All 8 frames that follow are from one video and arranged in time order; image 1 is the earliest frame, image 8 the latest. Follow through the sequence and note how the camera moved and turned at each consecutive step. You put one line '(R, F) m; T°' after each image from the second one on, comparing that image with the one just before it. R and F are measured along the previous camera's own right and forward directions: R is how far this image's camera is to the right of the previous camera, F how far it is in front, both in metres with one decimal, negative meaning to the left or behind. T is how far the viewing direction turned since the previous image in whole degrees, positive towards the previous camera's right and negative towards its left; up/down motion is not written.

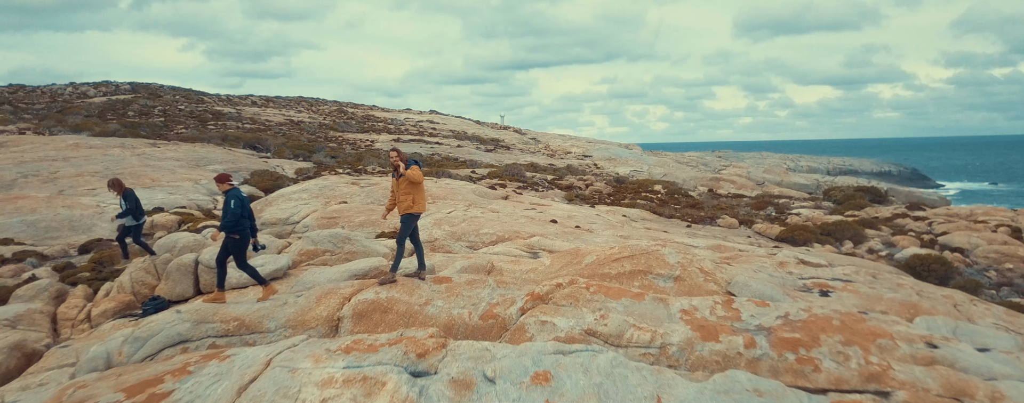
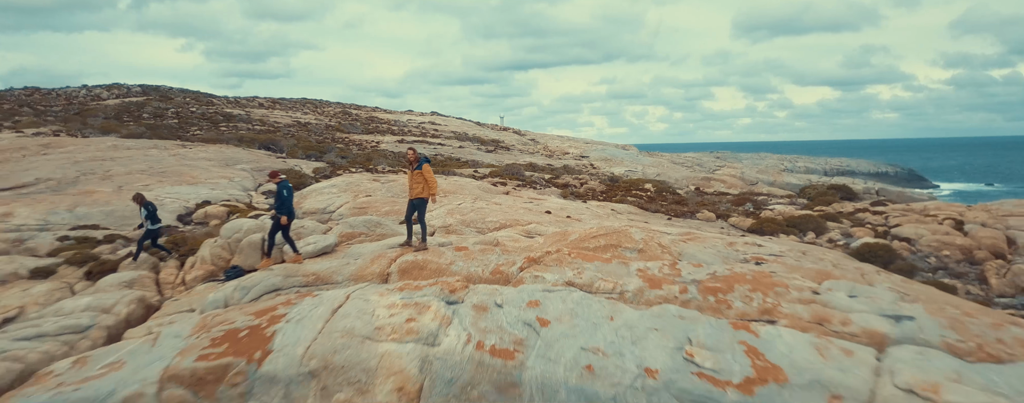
(0.0, -1.1) m; 0°
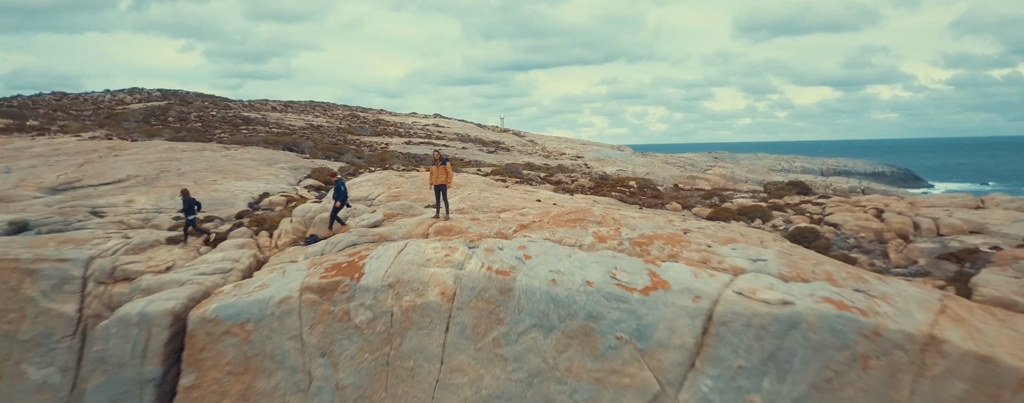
(+0.1, -2.1) m; 0°
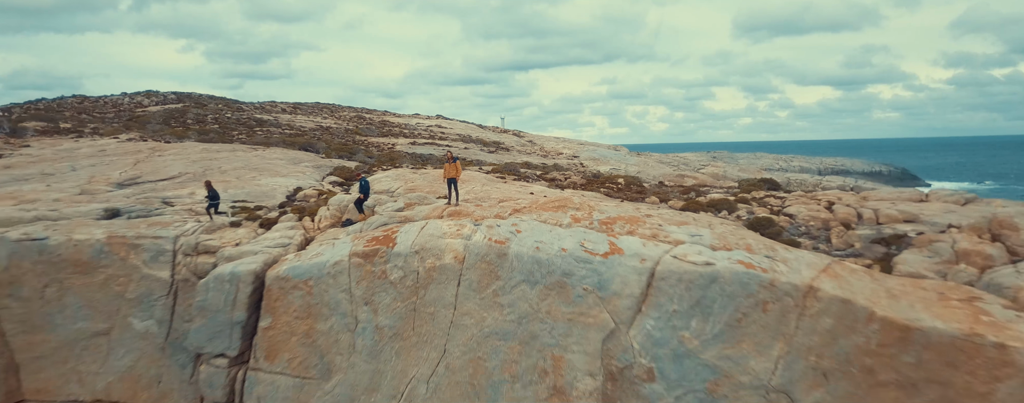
(+0.1, -1.7) m; 0°
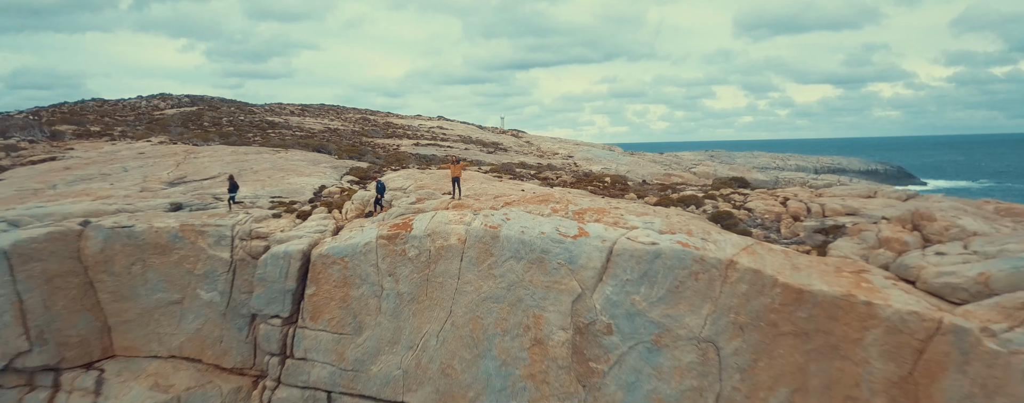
(+0.2, -1.9) m; 0°
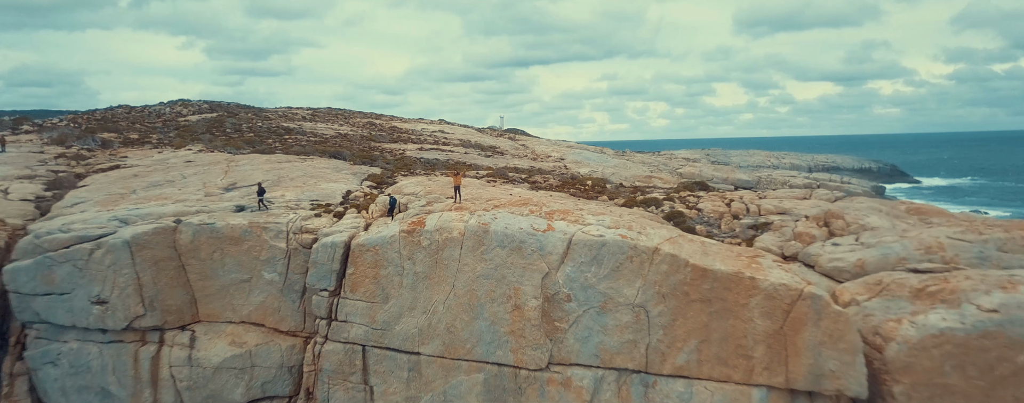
(+0.4, -3.1) m; 0°
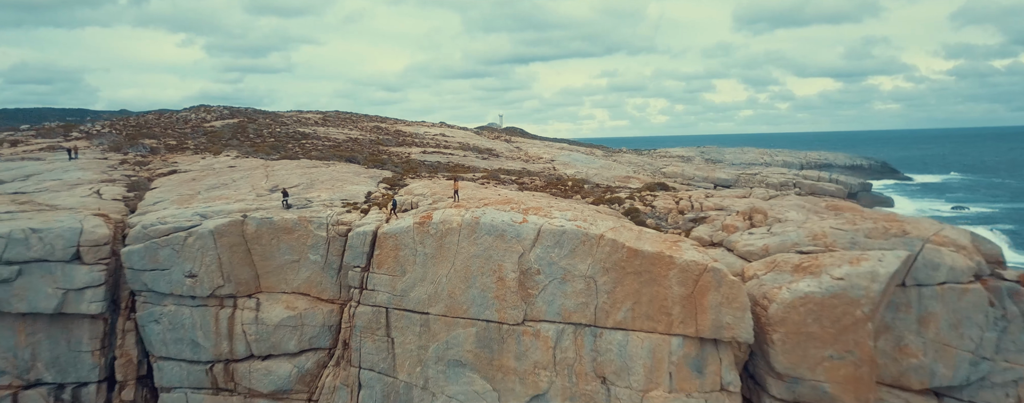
(+0.6, -4.1) m; 0°
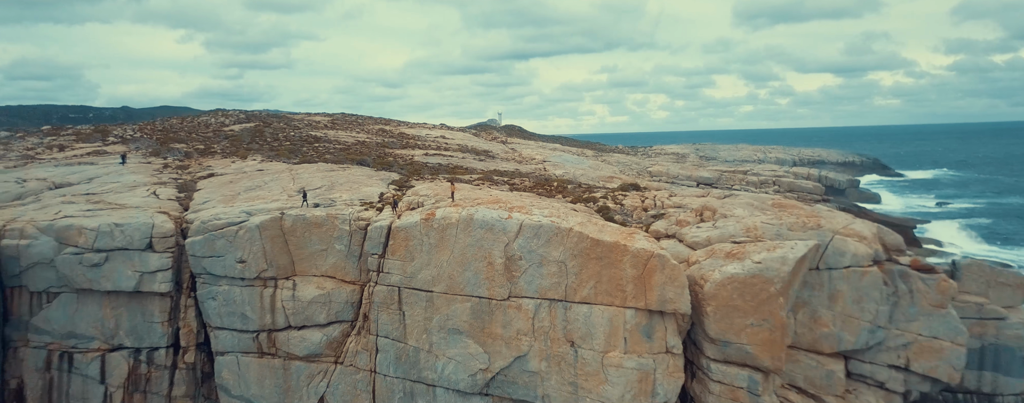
(+0.6, -3.8) m; 0°
